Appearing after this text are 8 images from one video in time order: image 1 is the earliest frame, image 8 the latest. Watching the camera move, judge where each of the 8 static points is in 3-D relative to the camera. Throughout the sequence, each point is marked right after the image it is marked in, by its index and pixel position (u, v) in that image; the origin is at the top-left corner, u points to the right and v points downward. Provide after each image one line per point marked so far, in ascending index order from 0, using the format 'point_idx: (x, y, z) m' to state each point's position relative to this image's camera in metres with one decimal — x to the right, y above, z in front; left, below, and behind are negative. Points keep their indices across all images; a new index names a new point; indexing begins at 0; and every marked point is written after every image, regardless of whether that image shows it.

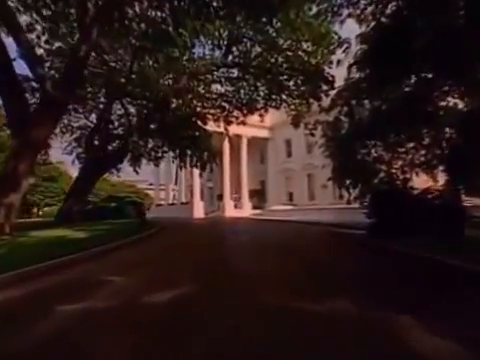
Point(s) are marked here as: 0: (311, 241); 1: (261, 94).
0: (+2.8, -2.4, +18.3) m
1: (+0.9, +3.5, +19.8) m
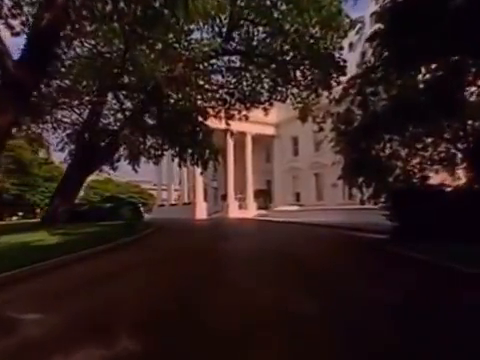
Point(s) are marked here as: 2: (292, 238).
0: (+2.9, -2.4, +16.8) m
1: (+1.0, +3.5, +18.3) m
2: (+2.2, -2.5, +19.7) m
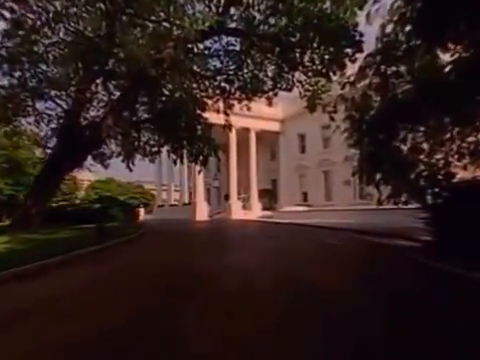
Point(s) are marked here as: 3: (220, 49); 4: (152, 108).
0: (+2.9, -2.3, +14.9) m
1: (+1.0, +3.6, +16.4) m
2: (+2.2, -2.4, +17.8) m
3: (-0.7, +4.4, +15.7) m
4: (-3.4, +3.0, +19.3) m
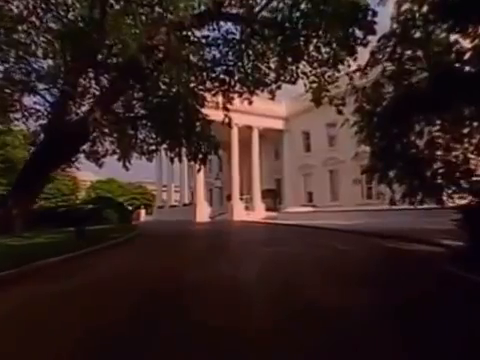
0: (+3.0, -2.2, +13.7) m
1: (+1.0, +3.7, +15.2) m
2: (+2.3, -2.3, +16.6) m
3: (-0.7, +4.4, +14.5) m
4: (-3.4, +3.0, +18.2) m
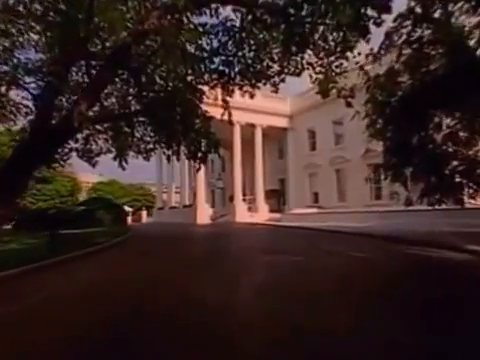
0: (+3.0, -2.2, +12.5) m
1: (+1.0, +3.7, +14.1) m
2: (+2.3, -2.3, +15.5) m
3: (-0.7, +4.4, +13.4) m
4: (-3.3, +3.0, +17.1) m
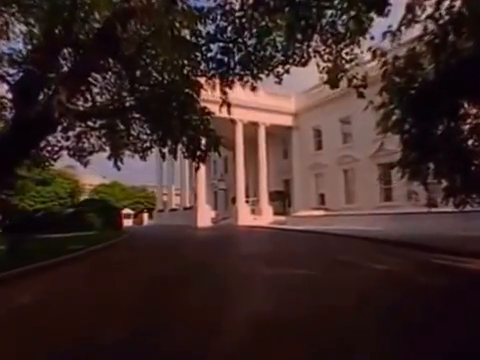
0: (+3.0, -2.2, +11.3) m
1: (+1.0, +3.7, +12.9) m
2: (+2.3, -2.3, +14.2) m
3: (-0.6, +4.4, +12.2) m
4: (-3.3, +3.0, +15.9) m
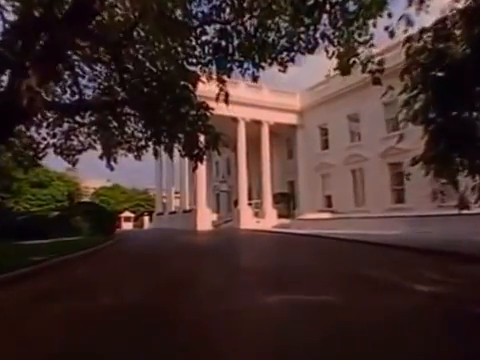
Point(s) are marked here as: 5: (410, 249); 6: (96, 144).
0: (+2.9, -2.1, +9.8) m
1: (+1.0, +3.7, +11.5) m
2: (+2.3, -2.3, +12.8) m
3: (-0.7, +4.5, +10.9) m
4: (-3.3, +3.0, +14.6) m
5: (+5.7, -2.2, +15.7) m
6: (-5.6, +1.4, +18.2) m
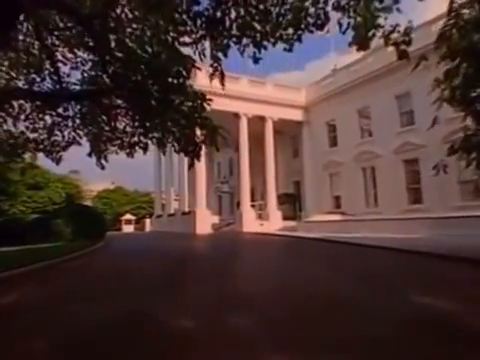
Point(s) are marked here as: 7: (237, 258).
0: (+2.9, -2.0, +8.1) m
1: (+1.0, +3.8, +9.9) m
2: (+2.4, -2.2, +11.1) m
3: (-0.7, +4.6, +9.2) m
4: (-3.3, +3.1, +13.0) m
5: (+5.7, -2.1, +13.9) m
6: (-5.5, +1.4, +16.6) m
7: (-0.1, -2.4, +14.9) m
